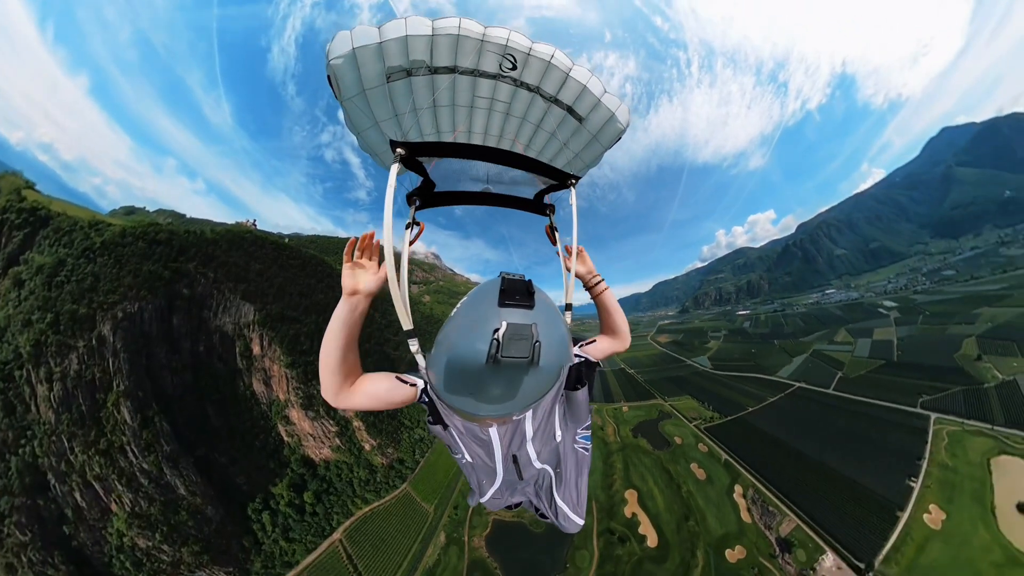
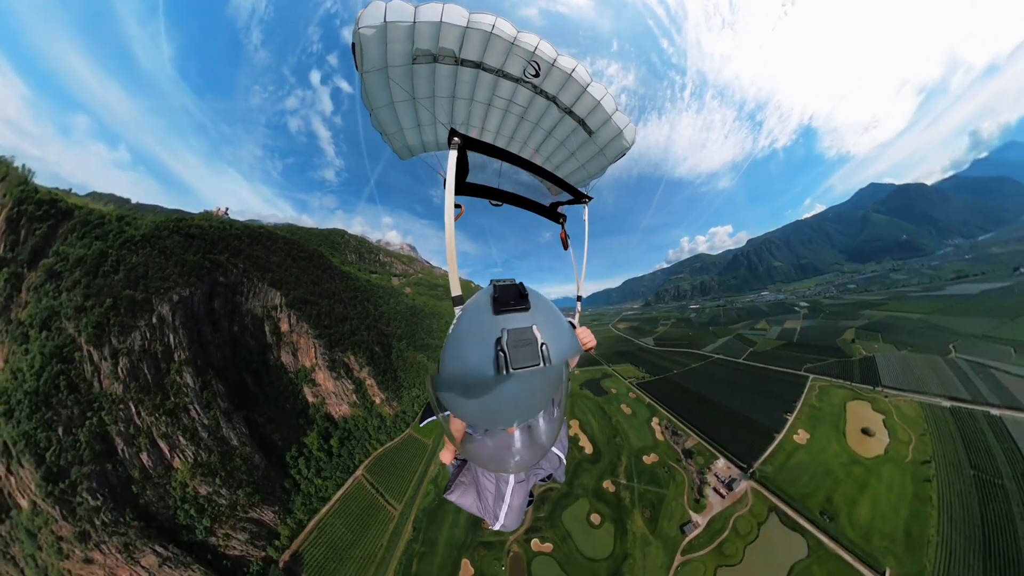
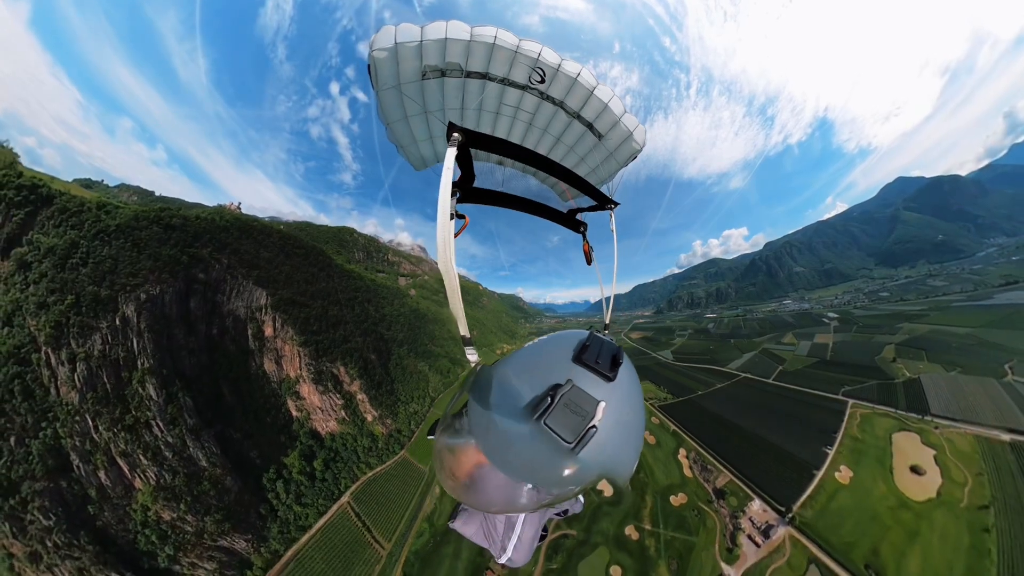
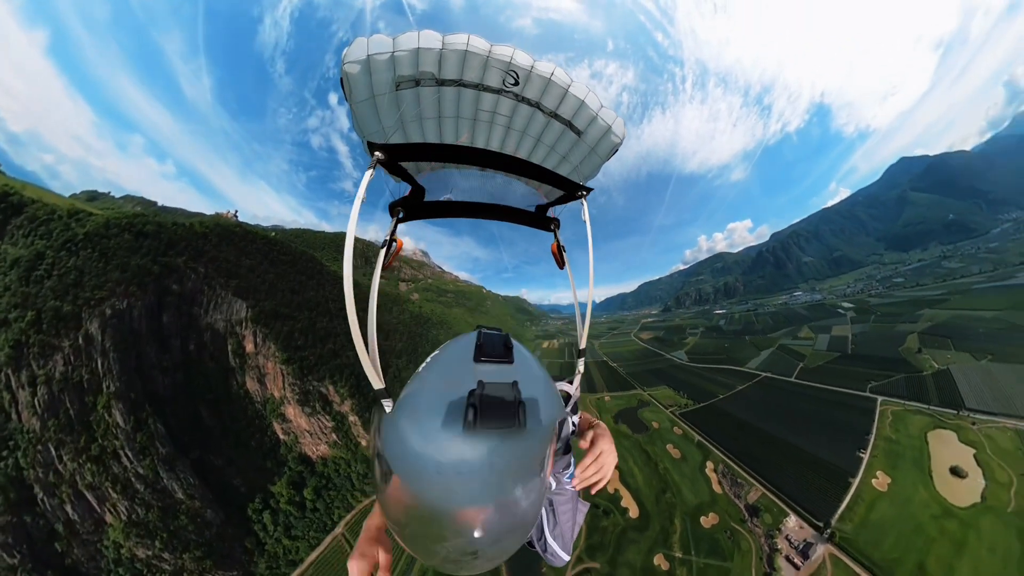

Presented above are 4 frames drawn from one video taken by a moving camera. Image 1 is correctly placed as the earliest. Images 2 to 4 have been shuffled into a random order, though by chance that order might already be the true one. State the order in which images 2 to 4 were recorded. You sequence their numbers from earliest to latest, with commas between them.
4, 3, 2
